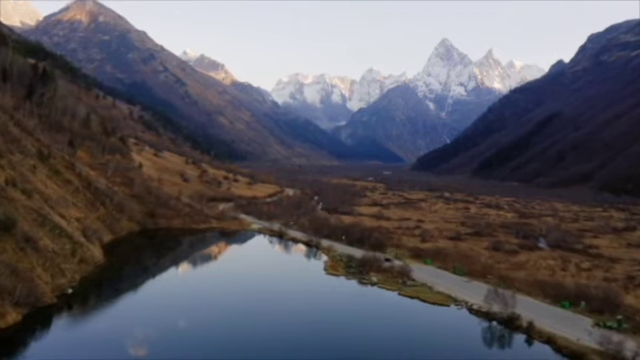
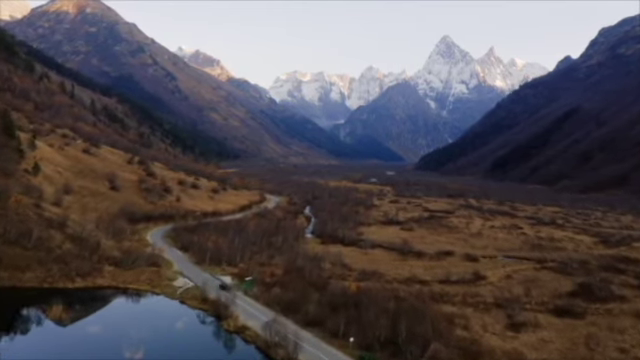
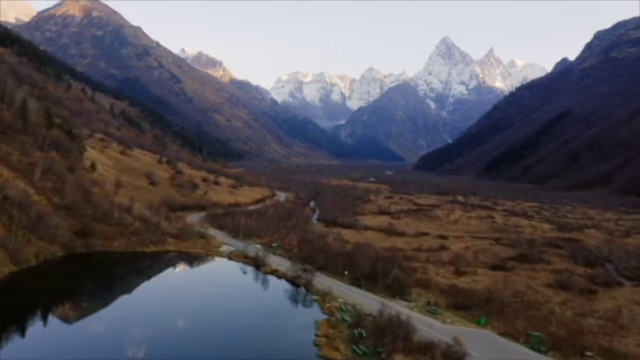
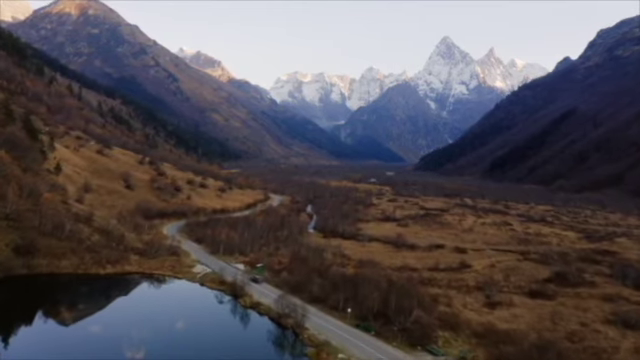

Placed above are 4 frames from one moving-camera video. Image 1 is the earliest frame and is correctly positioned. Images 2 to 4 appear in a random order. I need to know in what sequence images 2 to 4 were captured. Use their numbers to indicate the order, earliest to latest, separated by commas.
3, 4, 2
